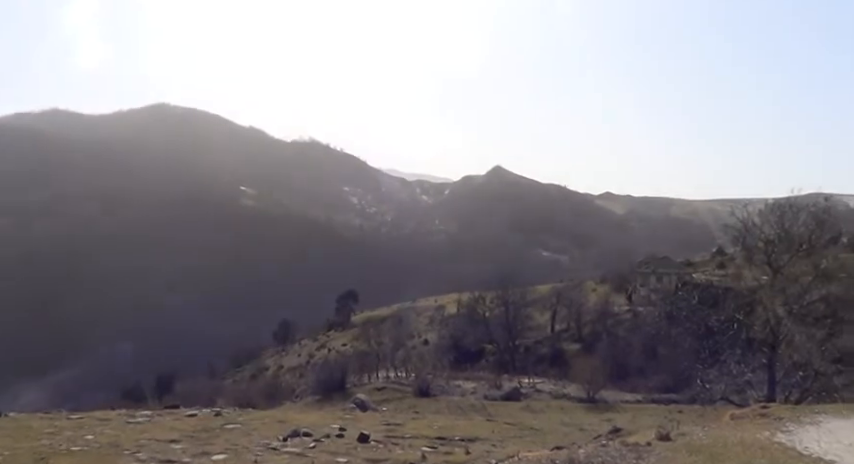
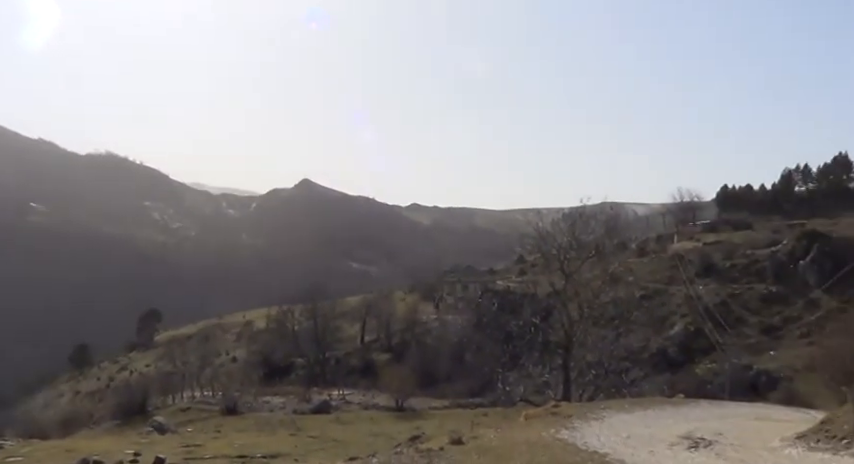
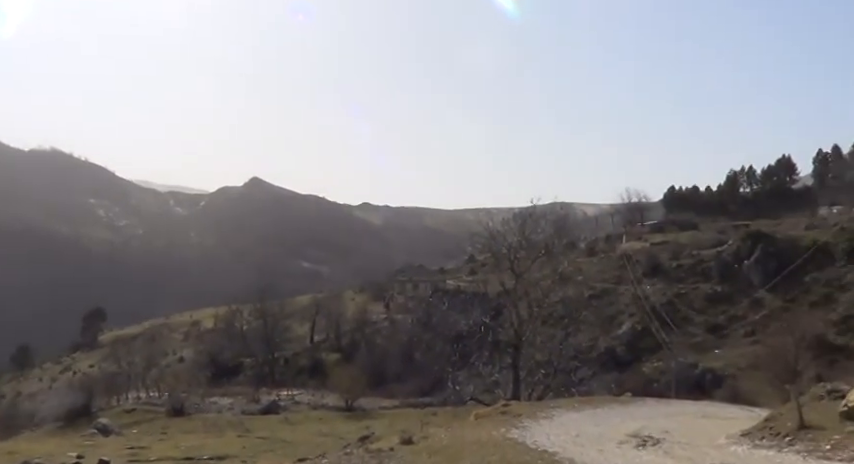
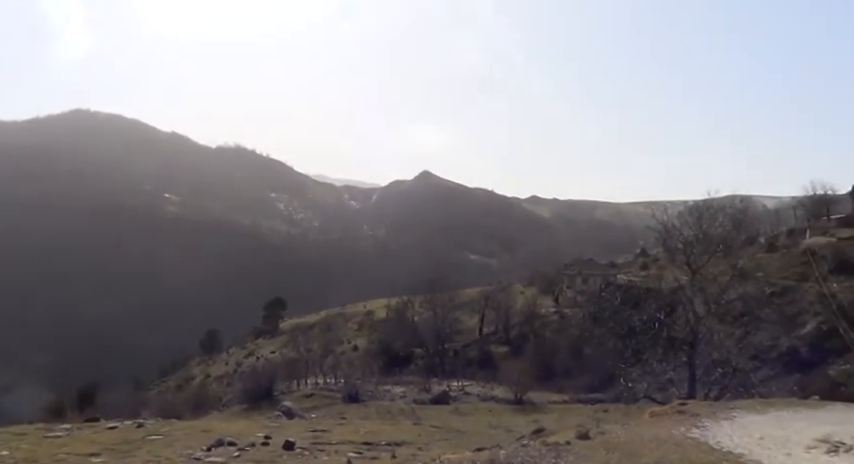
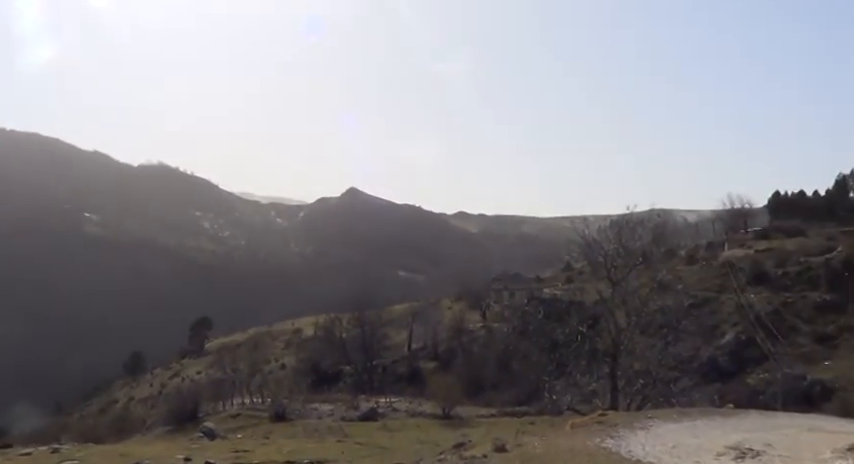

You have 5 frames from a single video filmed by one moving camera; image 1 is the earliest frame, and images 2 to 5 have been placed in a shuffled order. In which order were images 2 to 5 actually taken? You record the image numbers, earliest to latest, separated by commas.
4, 5, 2, 3
